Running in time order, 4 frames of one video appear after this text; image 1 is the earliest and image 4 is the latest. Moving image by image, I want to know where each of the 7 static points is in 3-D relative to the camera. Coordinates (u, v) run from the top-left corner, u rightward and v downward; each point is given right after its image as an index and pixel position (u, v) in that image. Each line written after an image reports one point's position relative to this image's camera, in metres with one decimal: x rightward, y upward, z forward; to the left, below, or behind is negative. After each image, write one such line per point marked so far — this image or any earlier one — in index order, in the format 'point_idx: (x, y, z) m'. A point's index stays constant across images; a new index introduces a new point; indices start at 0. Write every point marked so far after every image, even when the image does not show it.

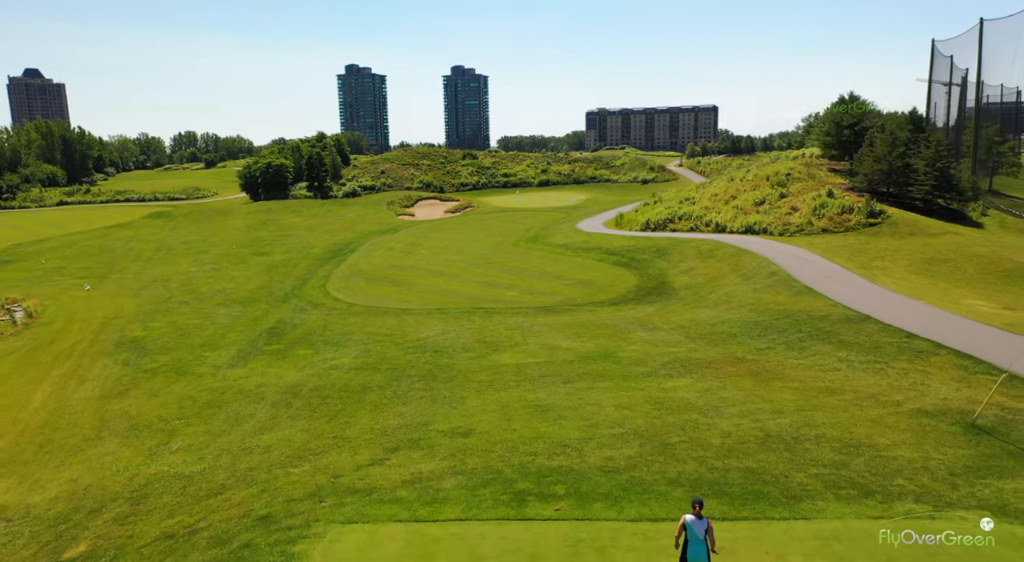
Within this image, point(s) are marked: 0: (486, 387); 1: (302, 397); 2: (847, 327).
0: (-0.6, -2.6, +16.2) m
1: (-5.1, -2.8, +16.1) m
2: (+9.8, -1.3, +19.4) m
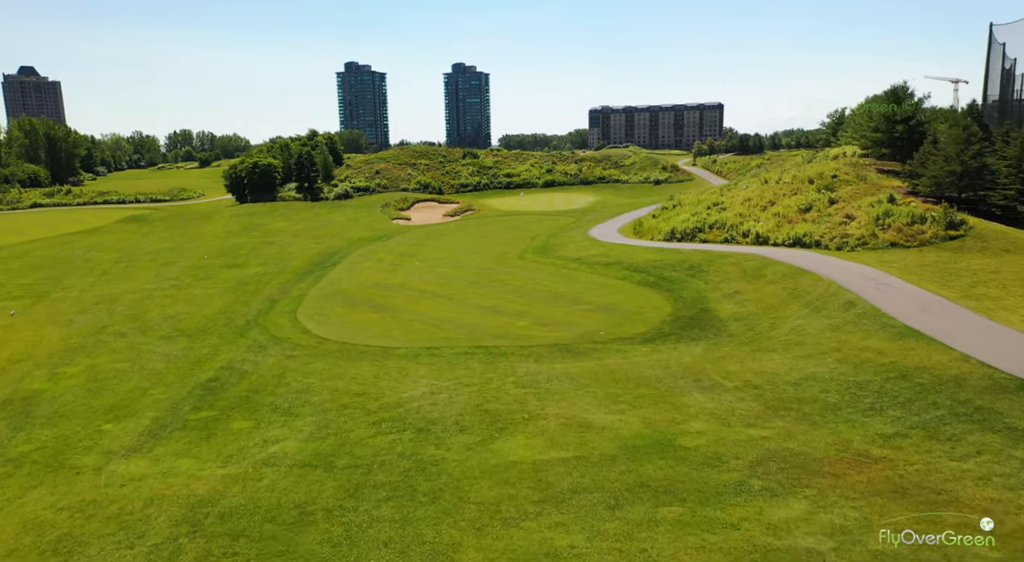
0: (-0.4, -3.7, +10.4) m
1: (-4.8, -3.9, +10.4) m
2: (+10.1, -2.4, +13.6) m
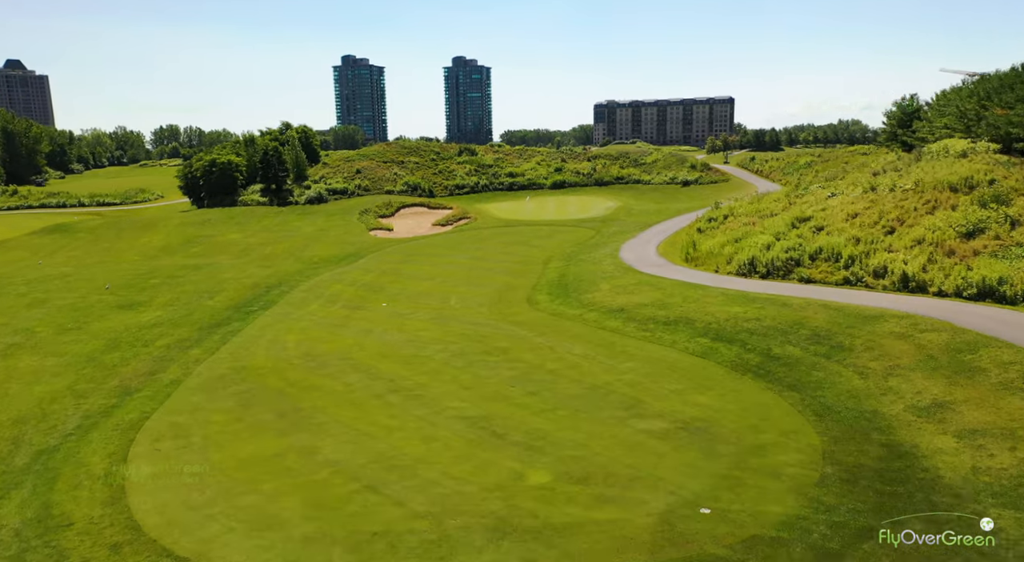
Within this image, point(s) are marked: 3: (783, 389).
0: (-0.2, -6.1, -2.5) m
1: (-4.6, -6.3, -2.5) m
2: (+10.2, -4.8, +0.7) m
3: (+7.1, -2.7, +17.4) m
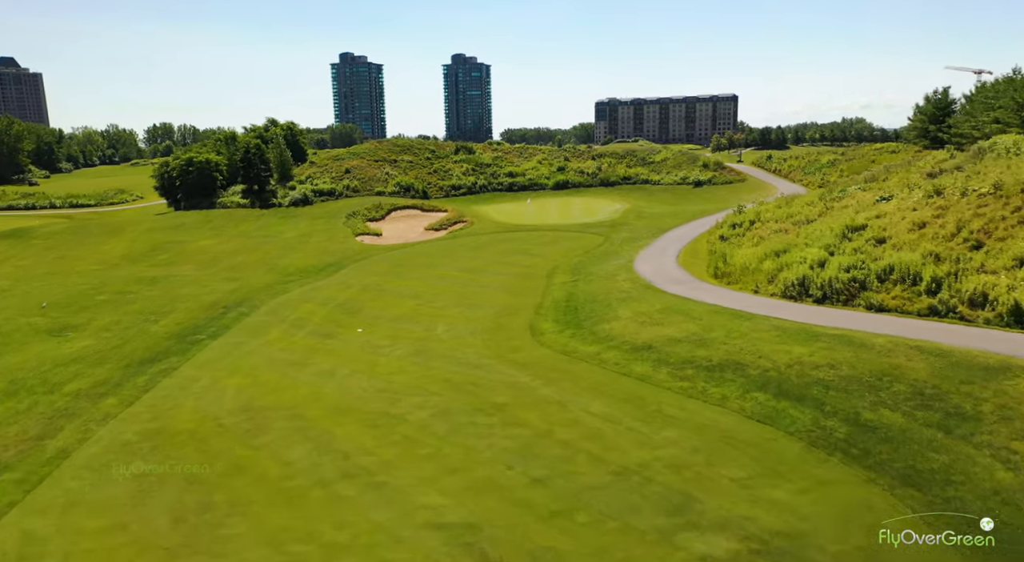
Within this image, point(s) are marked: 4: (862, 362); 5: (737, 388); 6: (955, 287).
0: (-0.3, -7.0, -7.6) m
1: (-4.7, -7.2, -7.6) m
2: (+10.2, -5.8, -4.4) m
3: (+7.1, -3.6, +12.3) m
4: (+8.6, -2.0, +16.4) m
5: (+5.6, -2.5, +16.6) m
6: (+13.1, -0.2, +19.6) m
